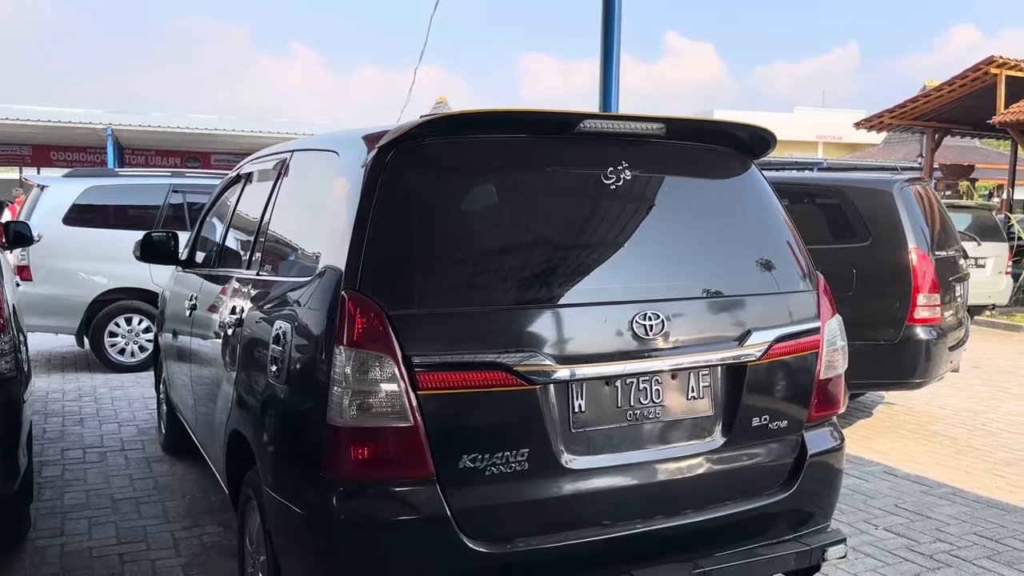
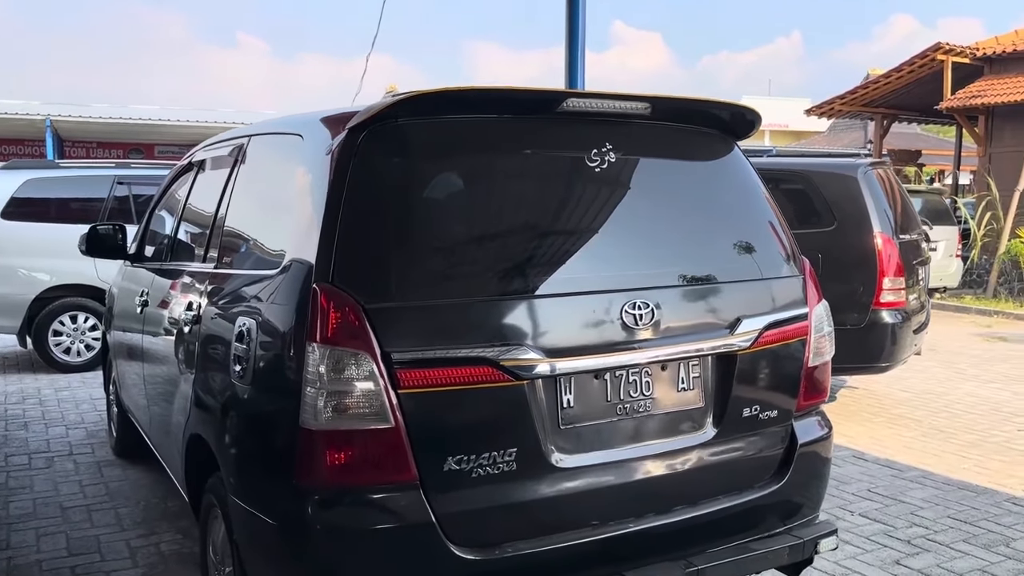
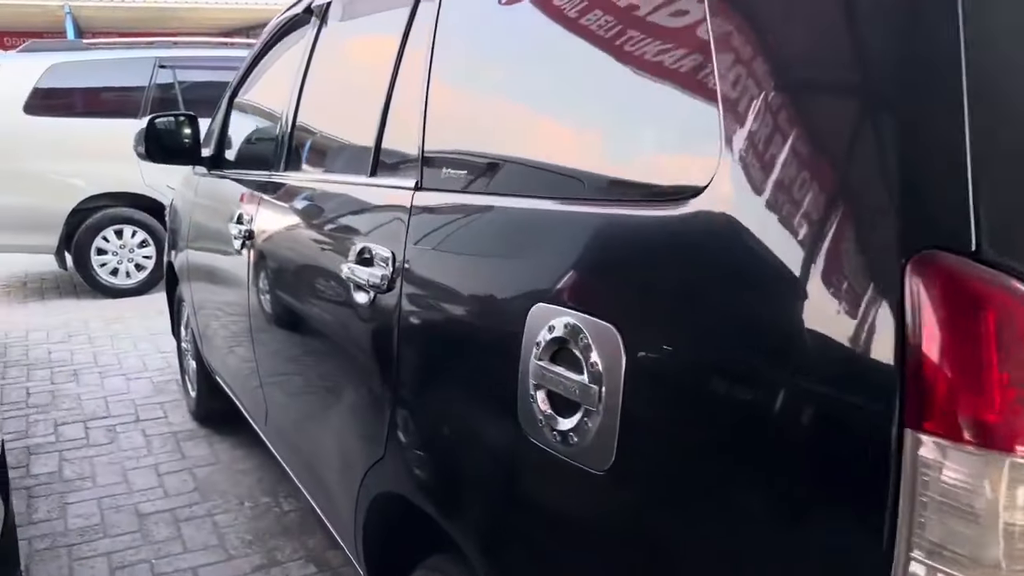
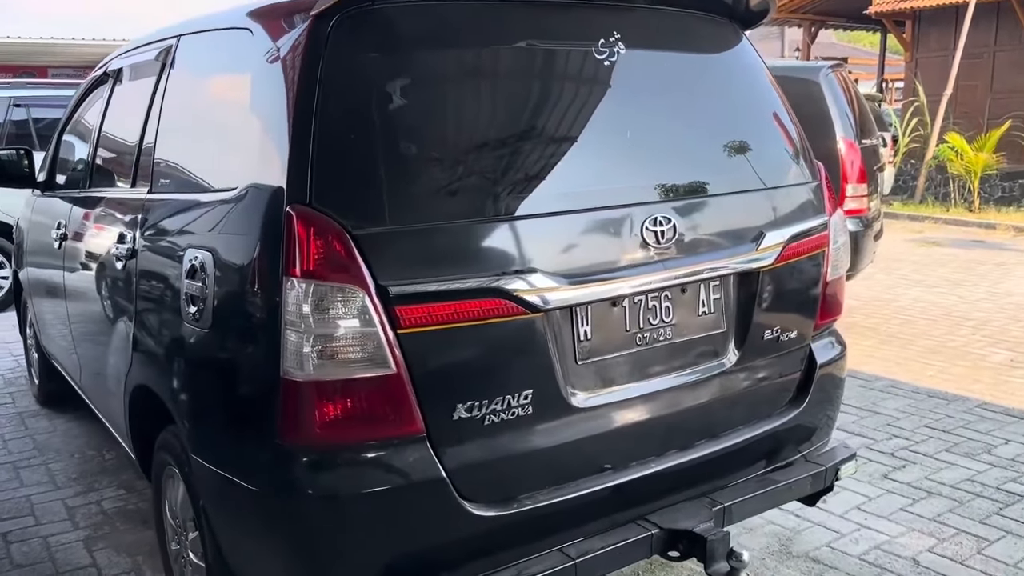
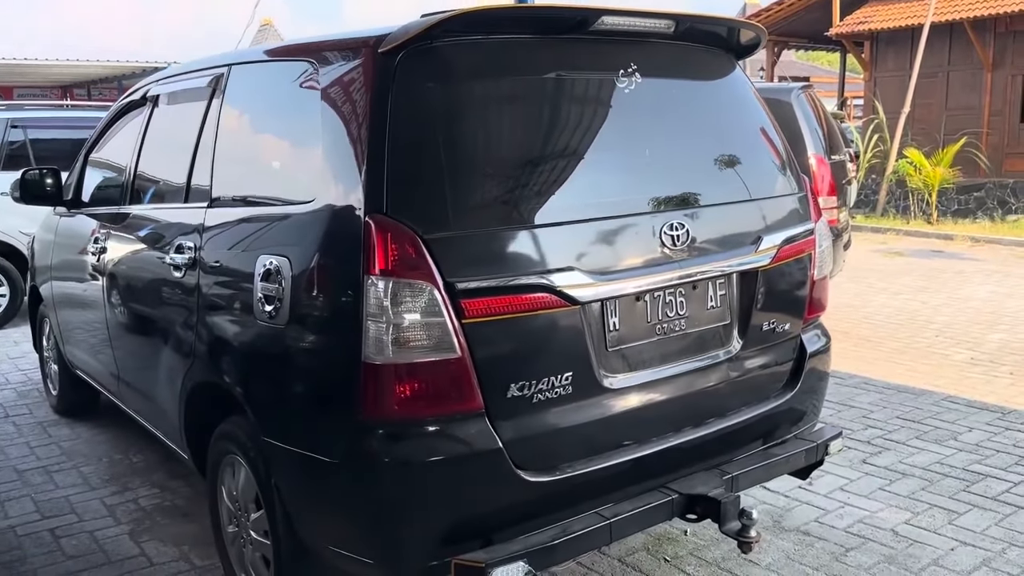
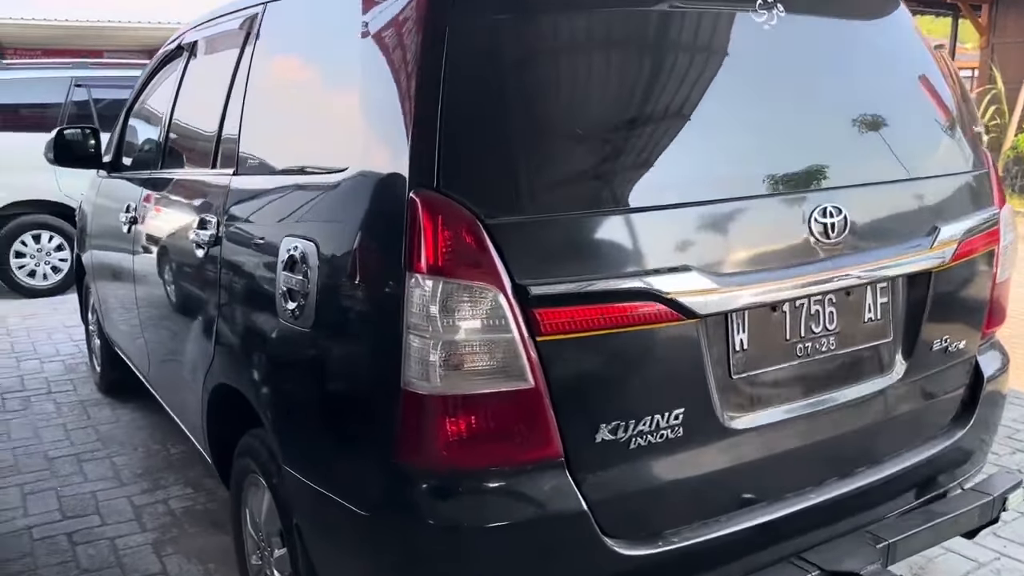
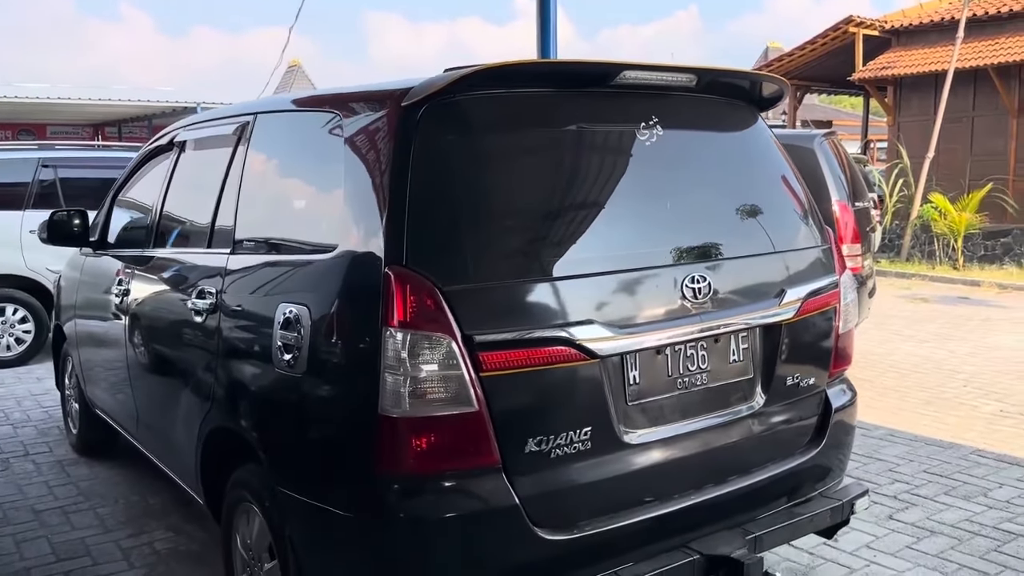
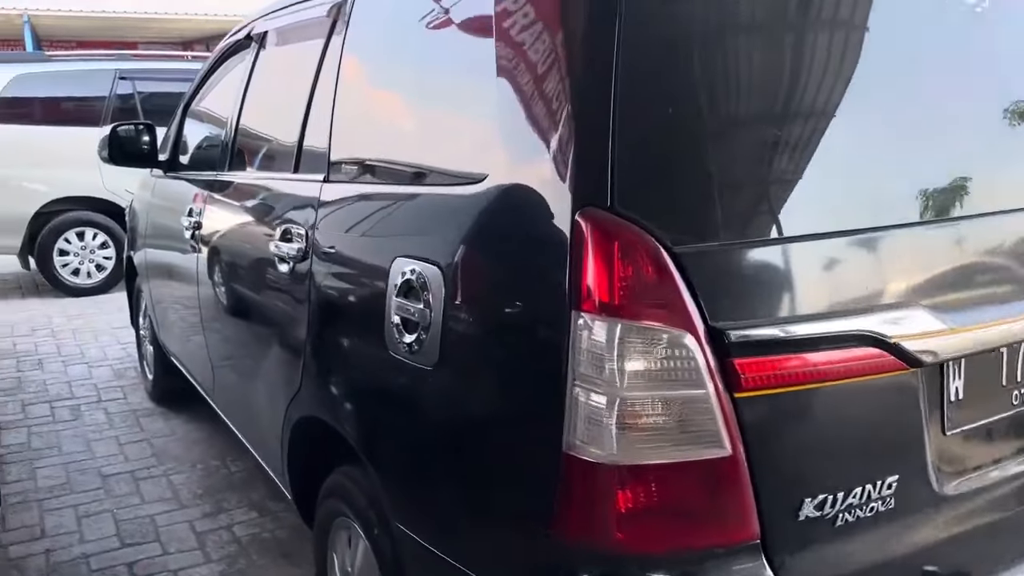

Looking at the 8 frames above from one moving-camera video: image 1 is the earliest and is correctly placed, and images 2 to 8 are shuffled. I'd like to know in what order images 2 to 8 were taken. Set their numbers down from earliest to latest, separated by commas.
2, 7, 5, 4, 6, 8, 3
